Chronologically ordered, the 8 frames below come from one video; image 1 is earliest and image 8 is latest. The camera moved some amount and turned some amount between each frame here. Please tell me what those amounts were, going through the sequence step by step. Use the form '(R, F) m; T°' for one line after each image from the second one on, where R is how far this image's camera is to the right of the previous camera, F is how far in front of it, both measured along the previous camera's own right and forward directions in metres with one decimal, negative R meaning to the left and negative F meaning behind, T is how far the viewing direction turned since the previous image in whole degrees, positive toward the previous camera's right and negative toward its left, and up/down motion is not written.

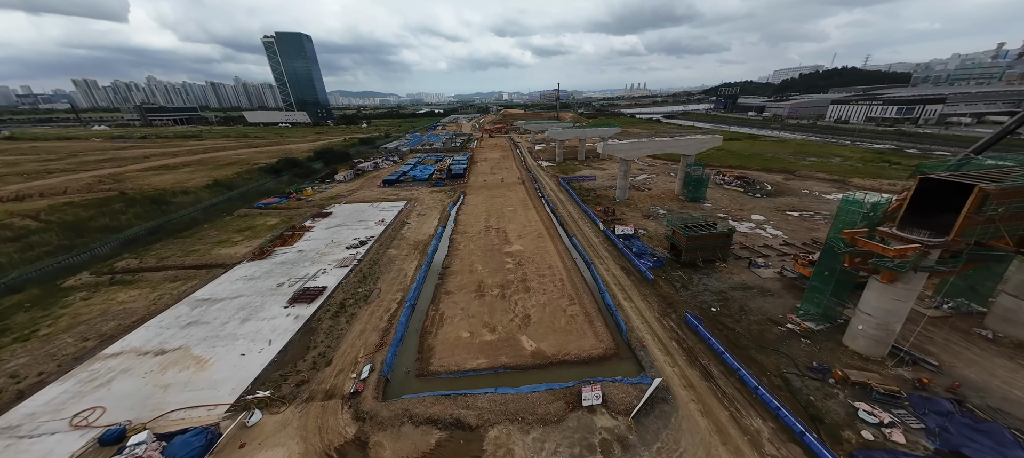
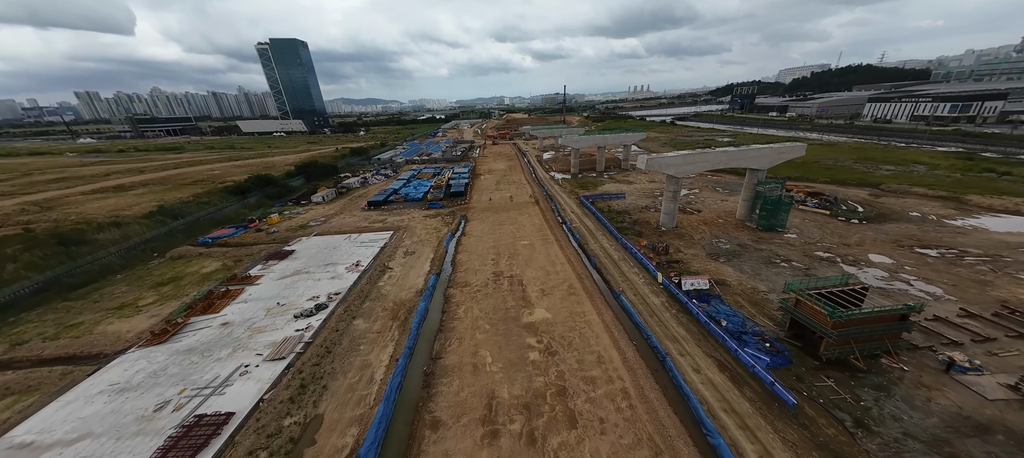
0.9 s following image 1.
(-1.0, +7.7) m; -1°
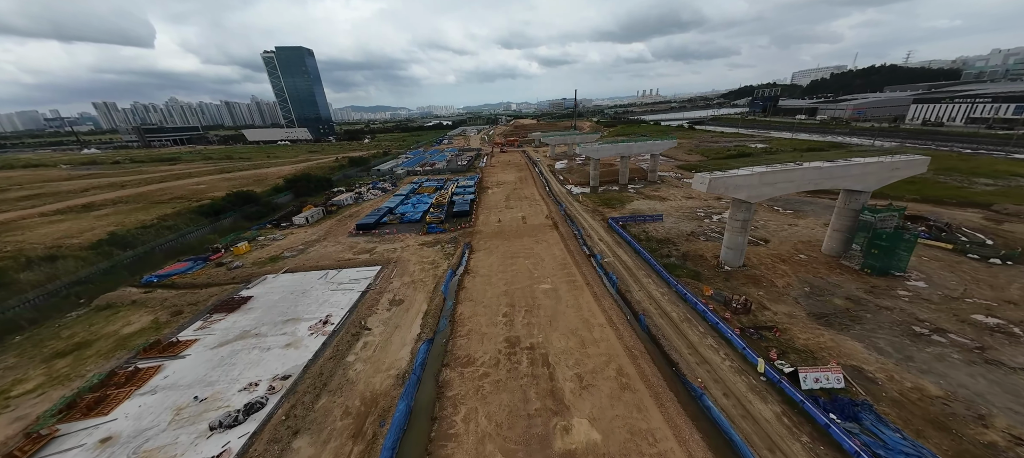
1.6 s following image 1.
(-0.6, +5.8) m; -1°
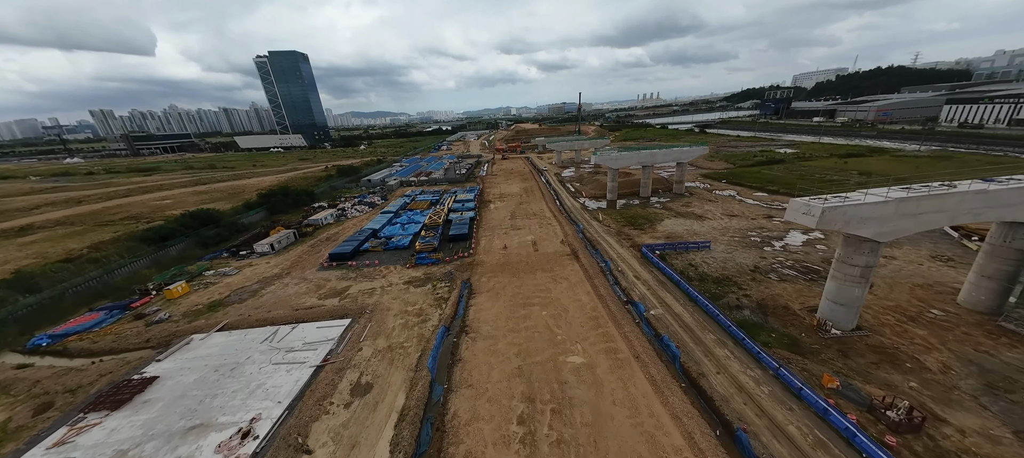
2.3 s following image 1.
(-0.7, +5.8) m; 0°
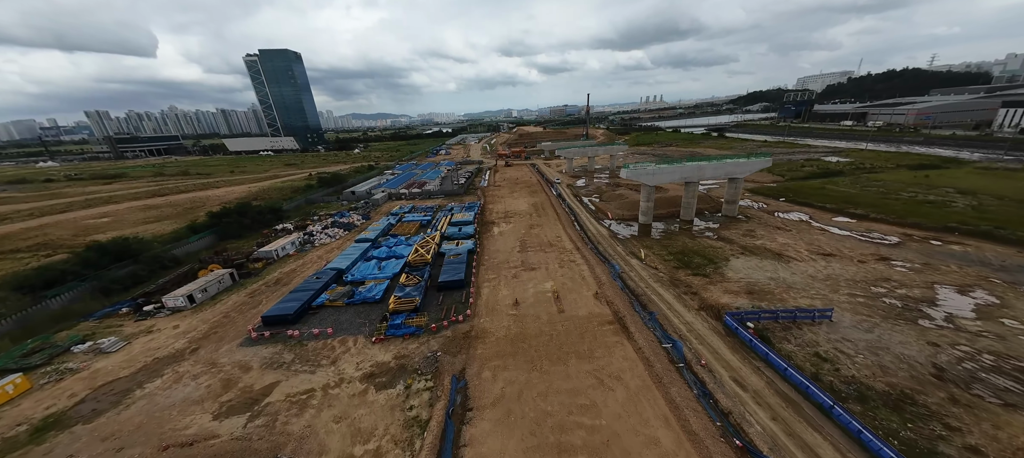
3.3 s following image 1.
(-0.8, +7.7) m; 0°
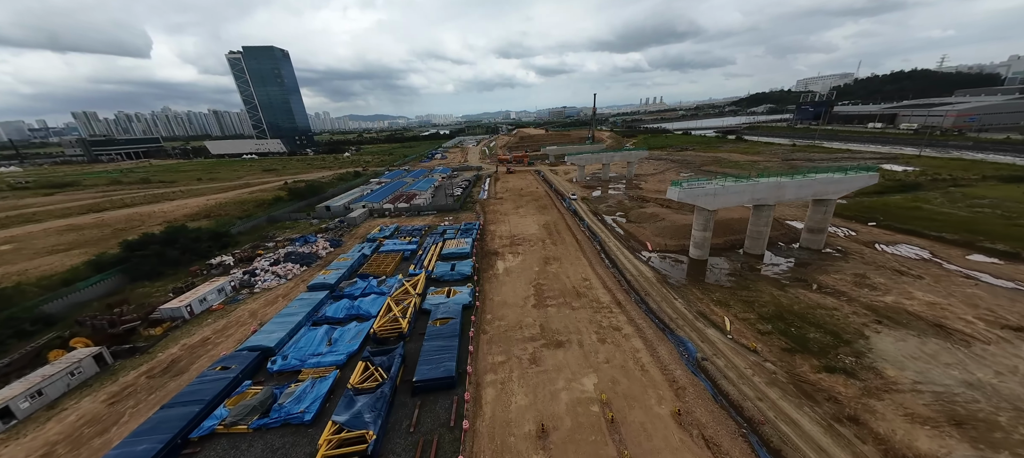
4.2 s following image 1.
(-0.9, +7.7) m; 0°
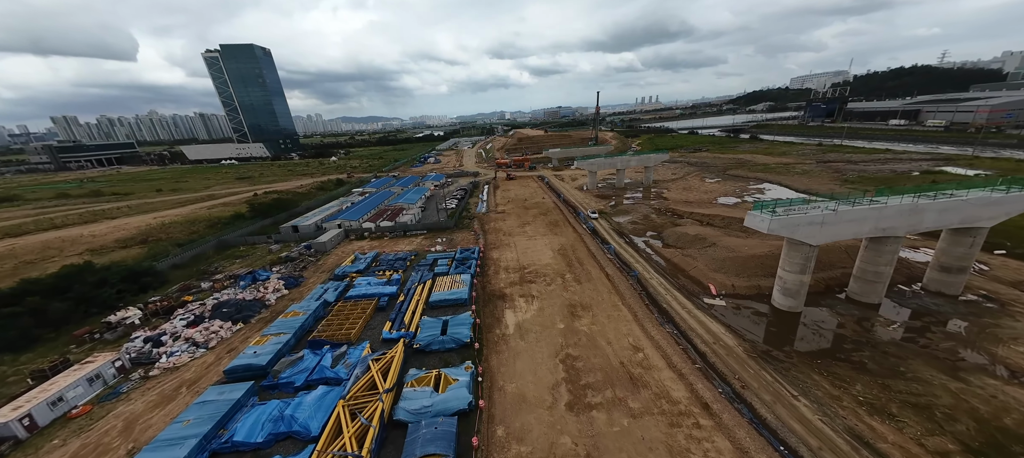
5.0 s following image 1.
(-1.0, +6.6) m; +1°
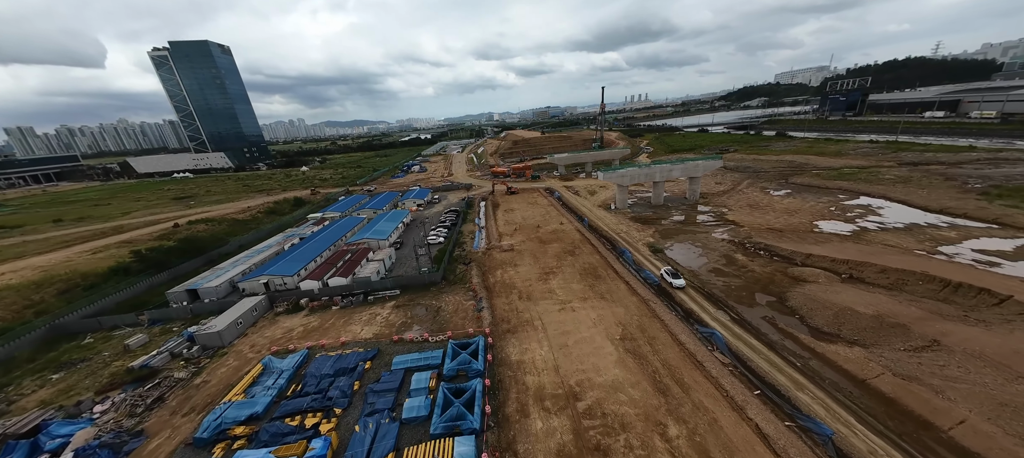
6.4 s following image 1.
(-1.7, +11.3) m; +2°
